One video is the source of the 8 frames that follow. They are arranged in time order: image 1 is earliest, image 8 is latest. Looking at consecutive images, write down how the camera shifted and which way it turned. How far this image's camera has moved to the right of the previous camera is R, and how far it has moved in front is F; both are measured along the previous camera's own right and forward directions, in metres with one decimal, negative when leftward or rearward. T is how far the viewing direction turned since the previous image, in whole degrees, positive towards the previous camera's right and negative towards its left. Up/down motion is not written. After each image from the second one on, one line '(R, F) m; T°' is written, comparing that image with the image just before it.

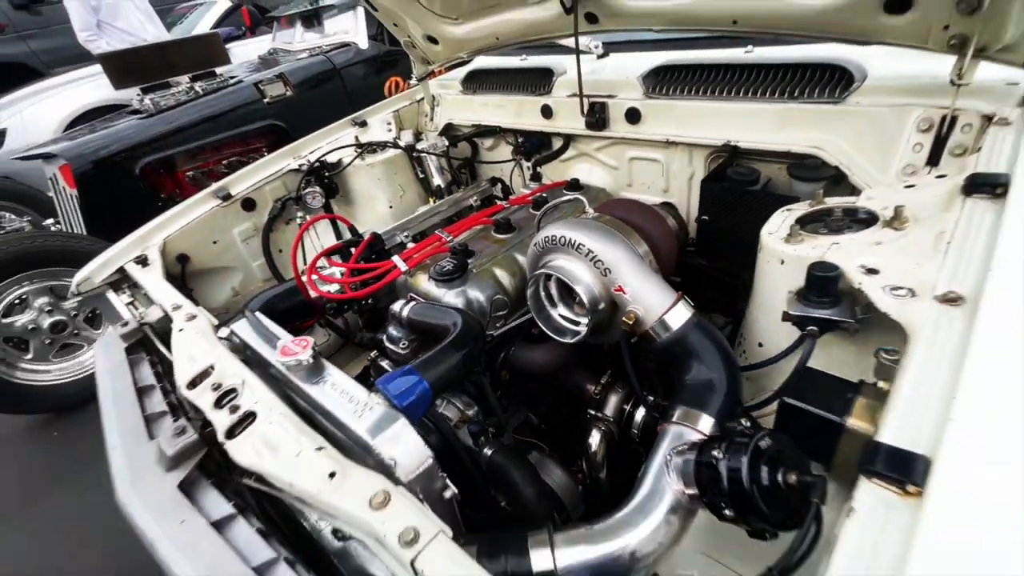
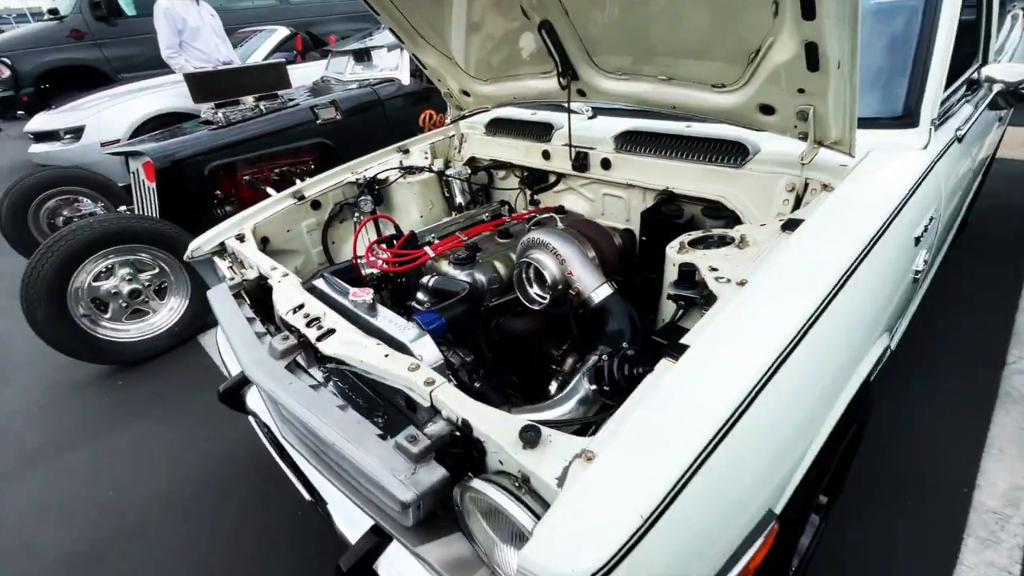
(+0.1, -0.5) m; -1°
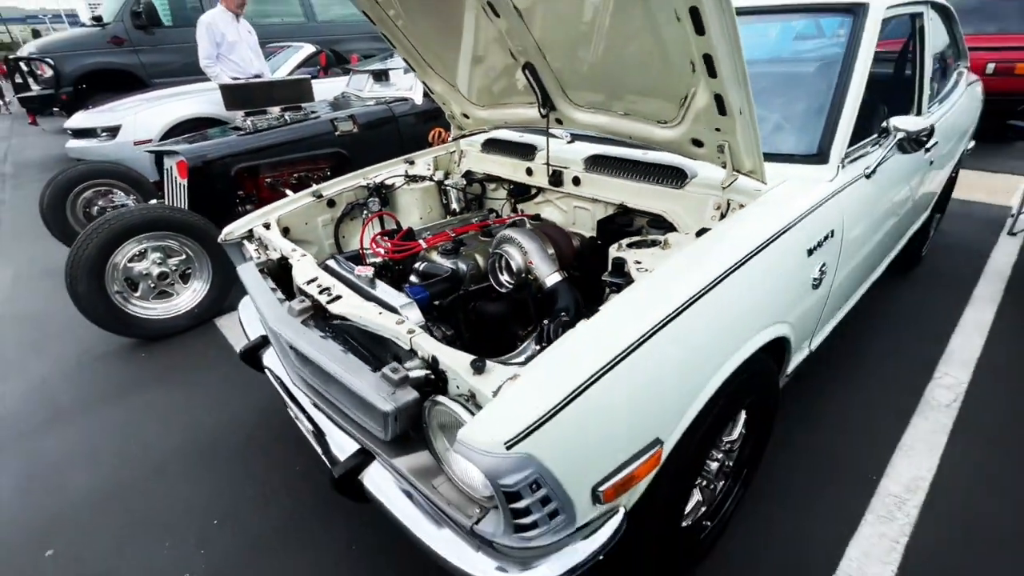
(+0.1, -0.3) m; -1°
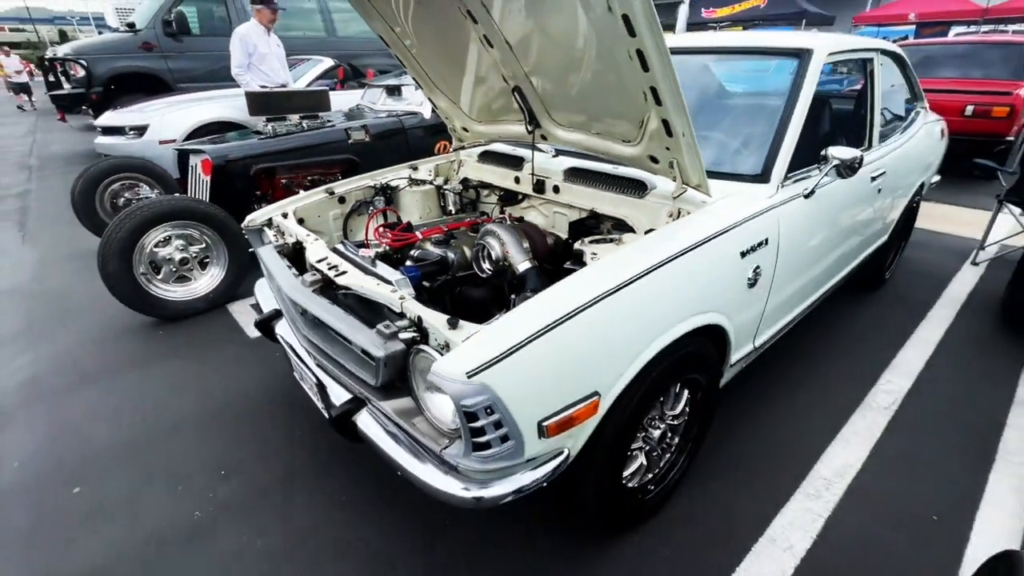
(+0.1, -0.3) m; 0°
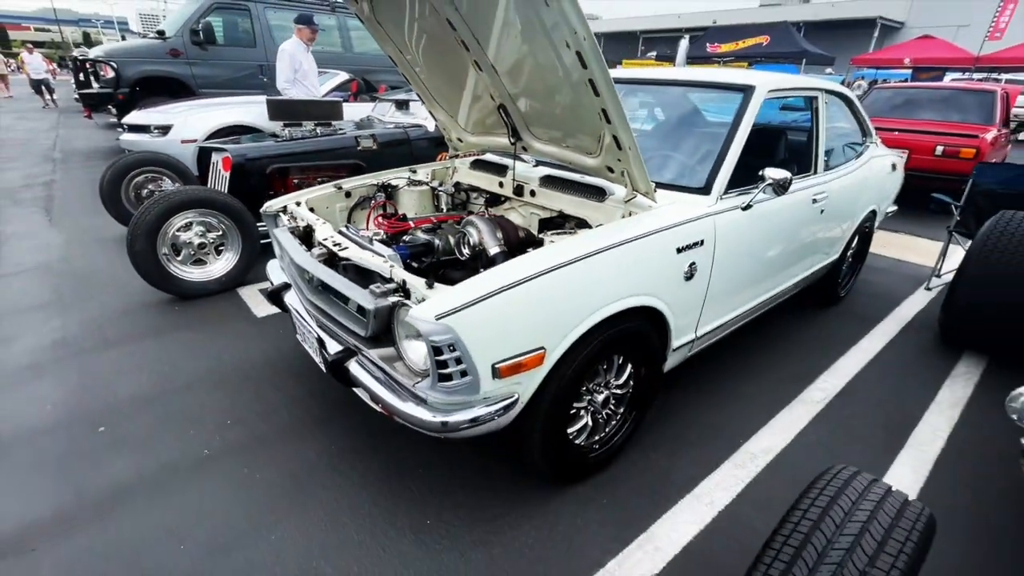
(+0.1, -0.4) m; 0°
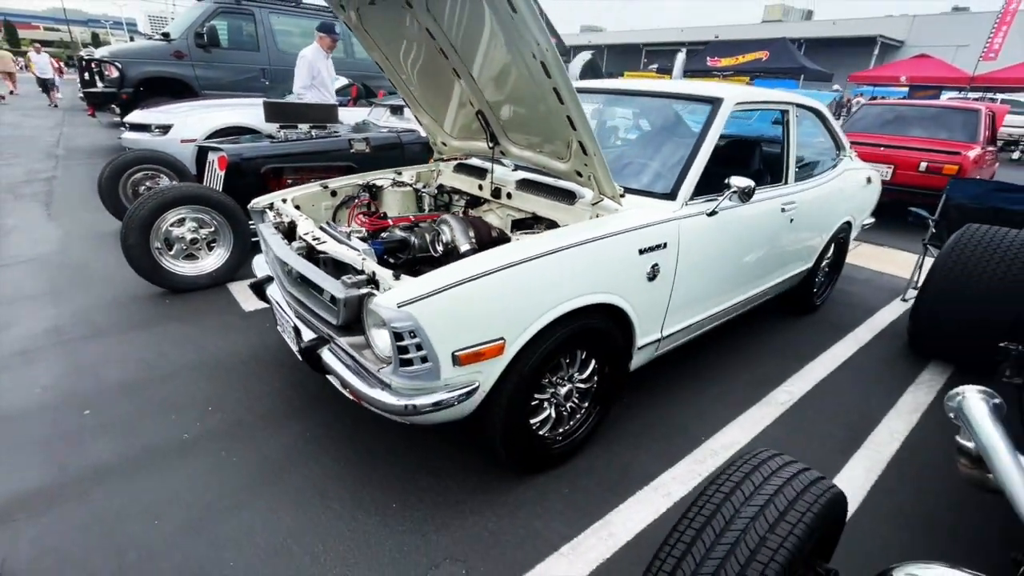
(+0.2, -0.1) m; 0°
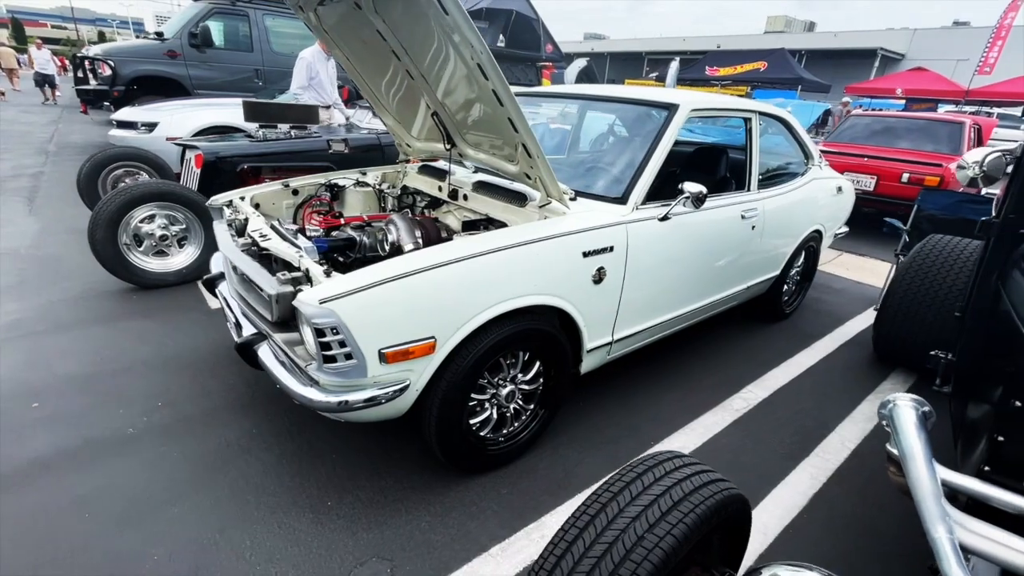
(+0.3, 0.0) m; 0°
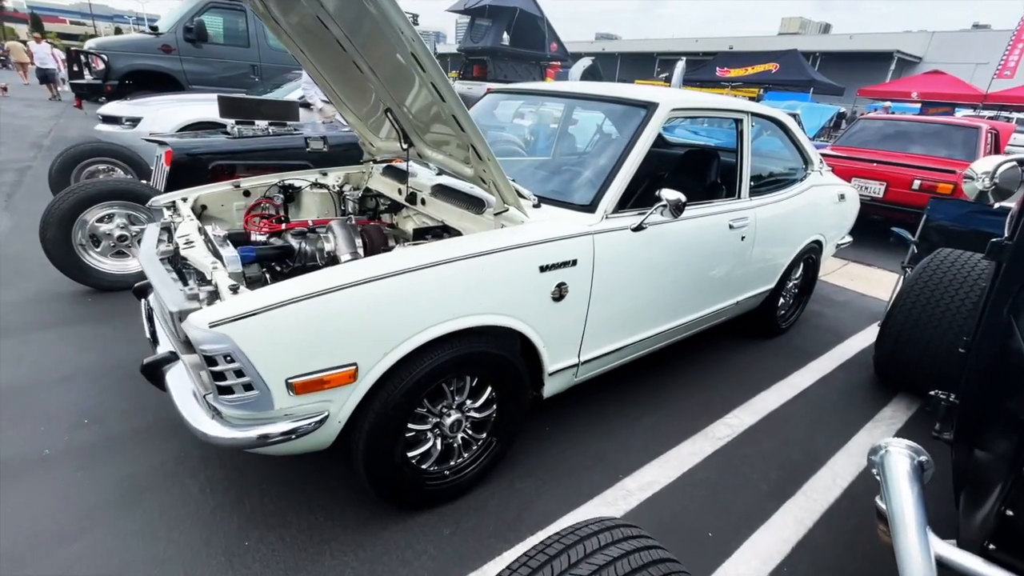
(+0.3, +0.3) m; -1°
